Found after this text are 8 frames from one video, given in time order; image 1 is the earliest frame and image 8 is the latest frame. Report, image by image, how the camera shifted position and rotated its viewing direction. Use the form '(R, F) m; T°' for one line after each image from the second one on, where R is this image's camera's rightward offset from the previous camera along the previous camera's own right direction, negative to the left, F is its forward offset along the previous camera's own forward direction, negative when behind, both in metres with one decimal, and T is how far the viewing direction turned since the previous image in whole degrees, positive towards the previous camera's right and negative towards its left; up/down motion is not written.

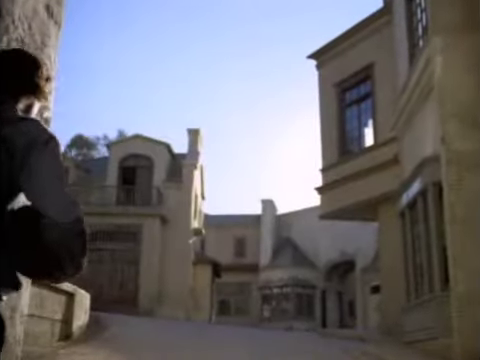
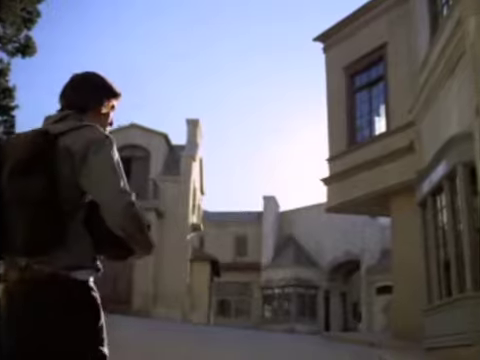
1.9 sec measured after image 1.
(0.0, +1.3) m; 0°
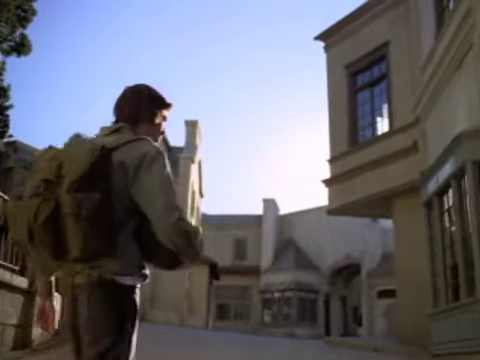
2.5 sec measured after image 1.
(0.0, +0.4) m; 0°
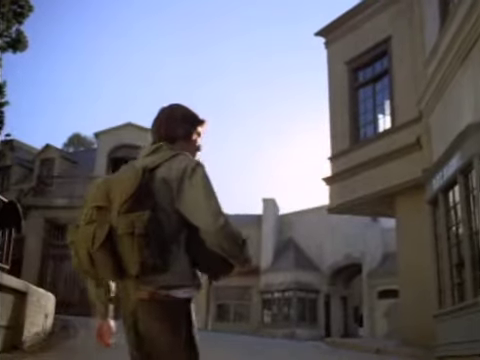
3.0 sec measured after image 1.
(0.0, +0.3) m; 0°
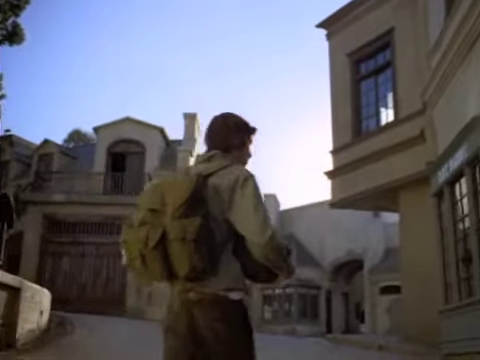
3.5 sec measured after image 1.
(0.0, +0.2) m; 0°
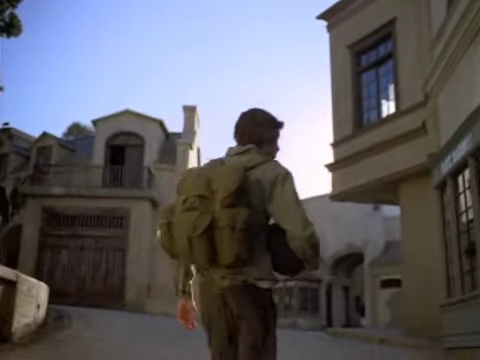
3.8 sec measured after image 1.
(0.0, +0.1) m; 0°
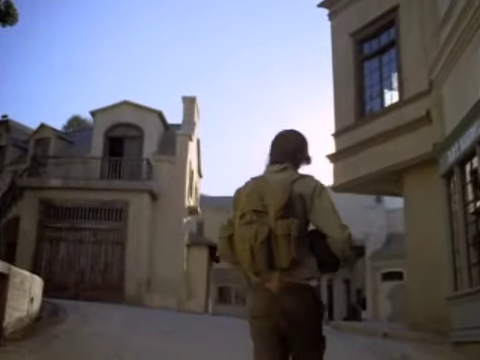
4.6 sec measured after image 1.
(0.0, +0.3) m; 0°
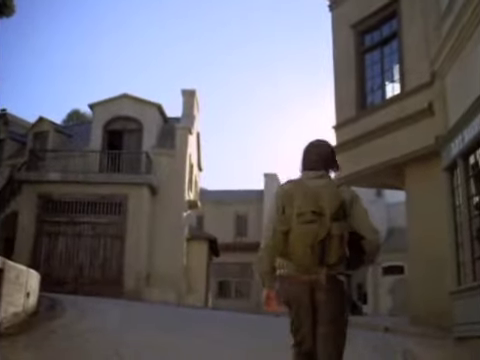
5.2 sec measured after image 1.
(0.0, +0.1) m; 0°
